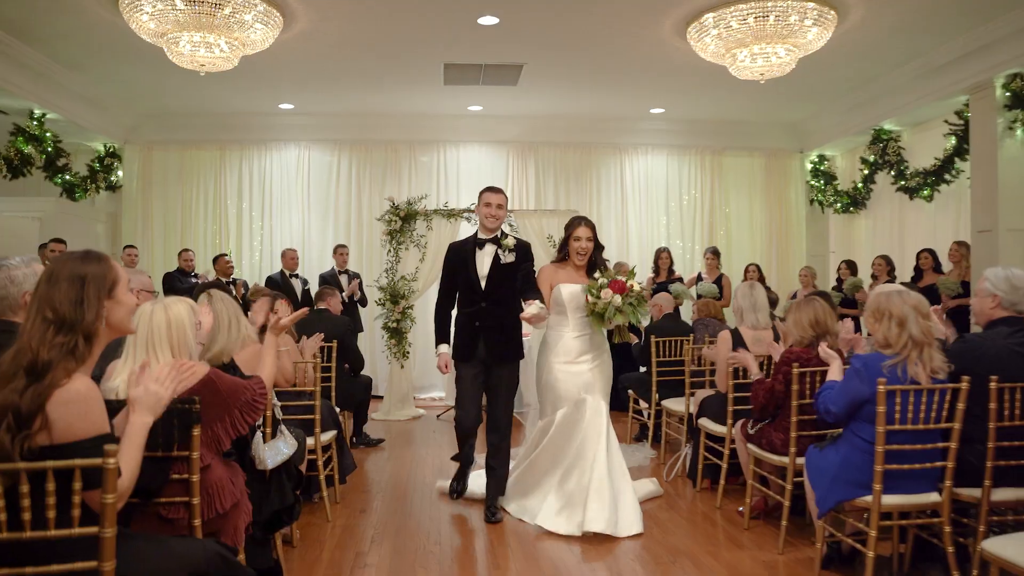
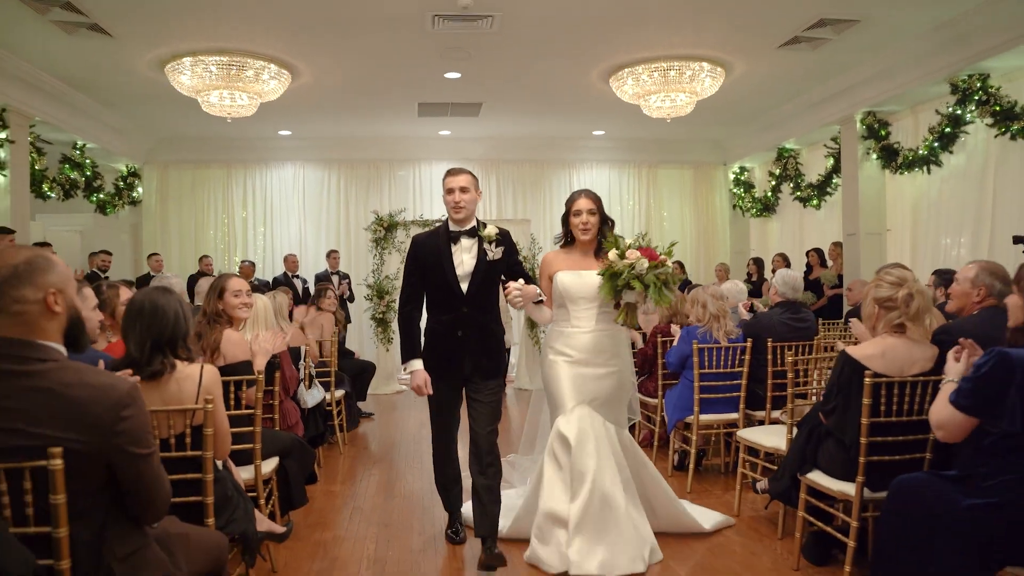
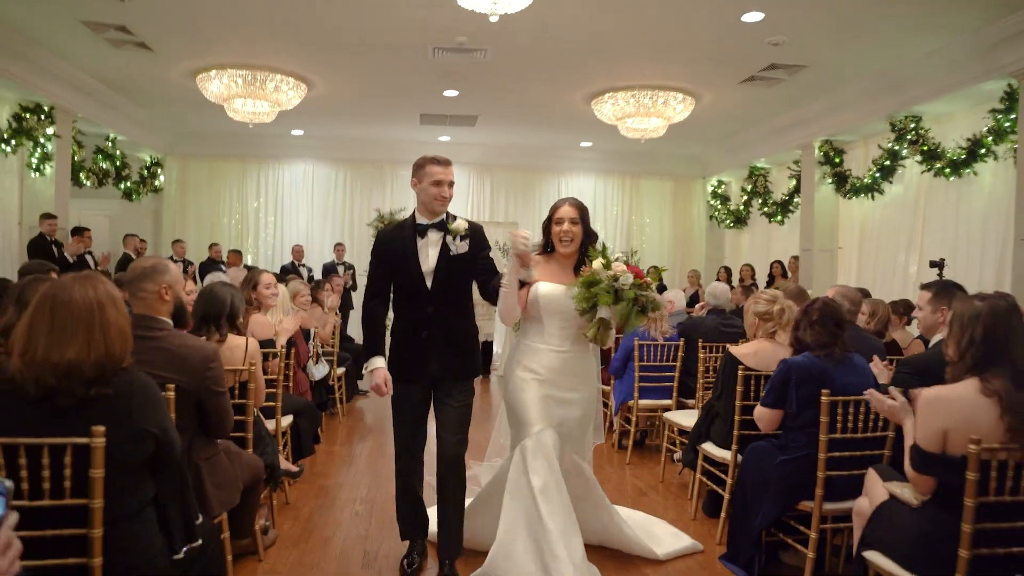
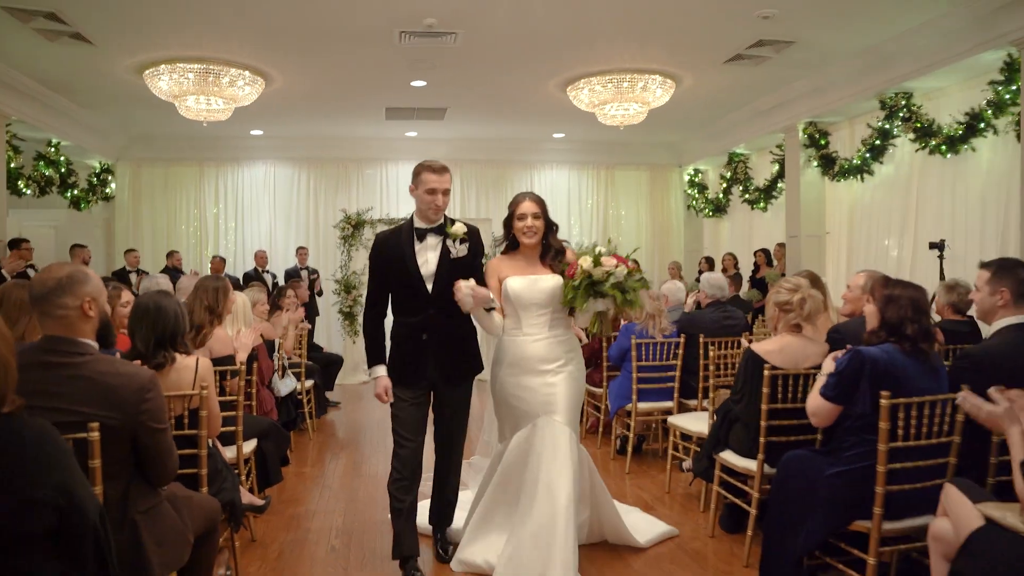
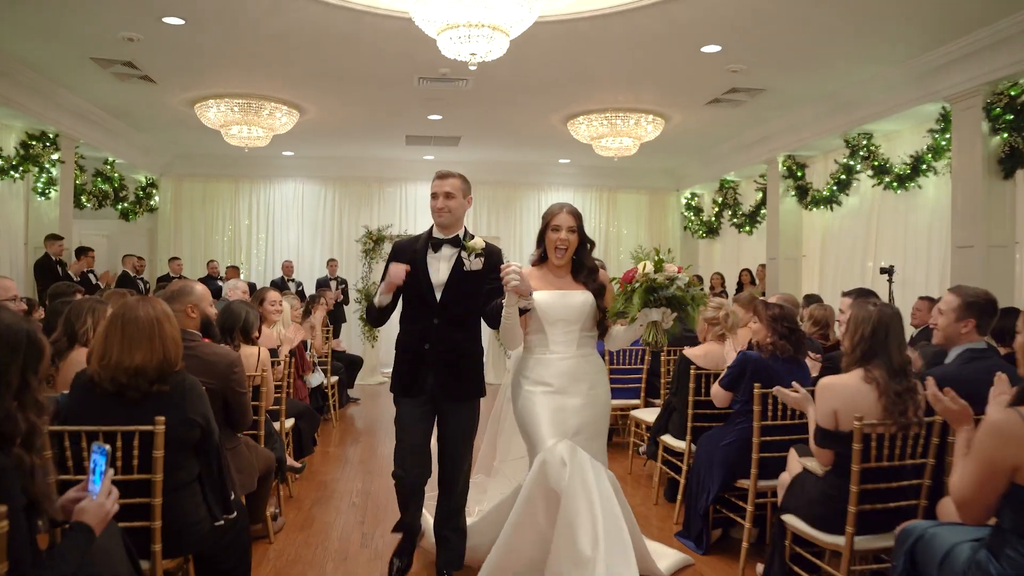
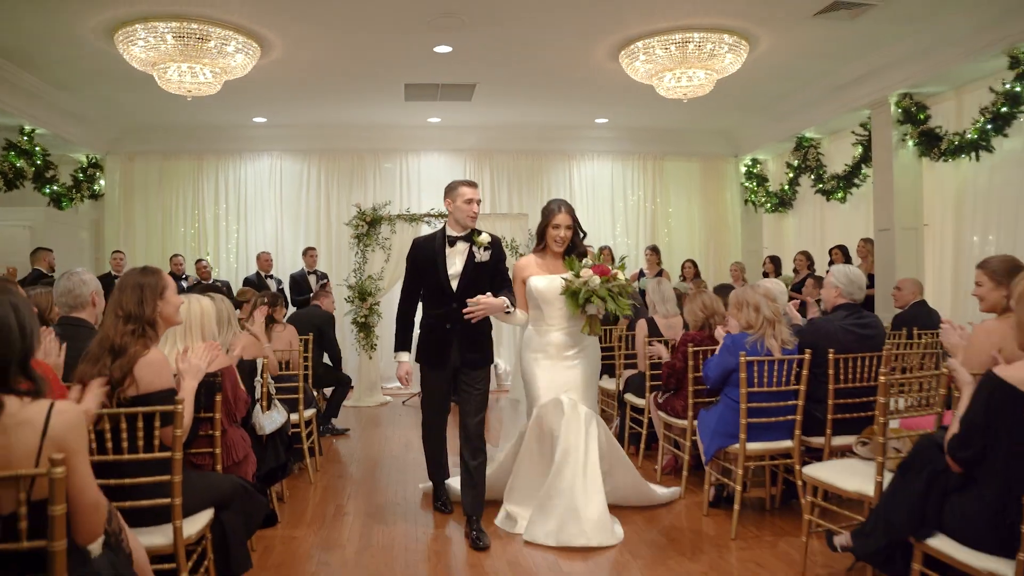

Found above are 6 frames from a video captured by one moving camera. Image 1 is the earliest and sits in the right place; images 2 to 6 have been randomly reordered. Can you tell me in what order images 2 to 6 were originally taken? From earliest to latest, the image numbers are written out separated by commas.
6, 2, 4, 3, 5
